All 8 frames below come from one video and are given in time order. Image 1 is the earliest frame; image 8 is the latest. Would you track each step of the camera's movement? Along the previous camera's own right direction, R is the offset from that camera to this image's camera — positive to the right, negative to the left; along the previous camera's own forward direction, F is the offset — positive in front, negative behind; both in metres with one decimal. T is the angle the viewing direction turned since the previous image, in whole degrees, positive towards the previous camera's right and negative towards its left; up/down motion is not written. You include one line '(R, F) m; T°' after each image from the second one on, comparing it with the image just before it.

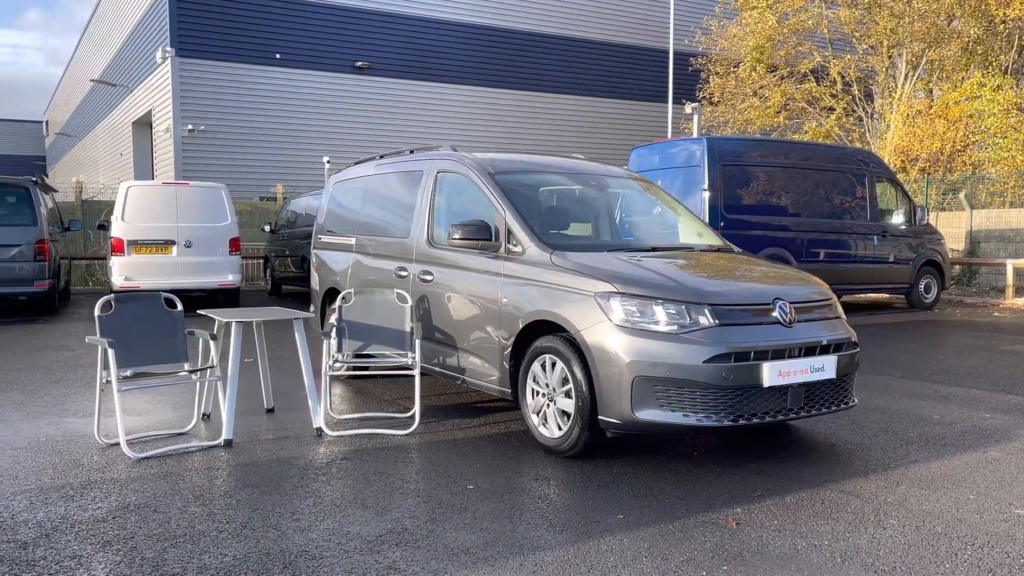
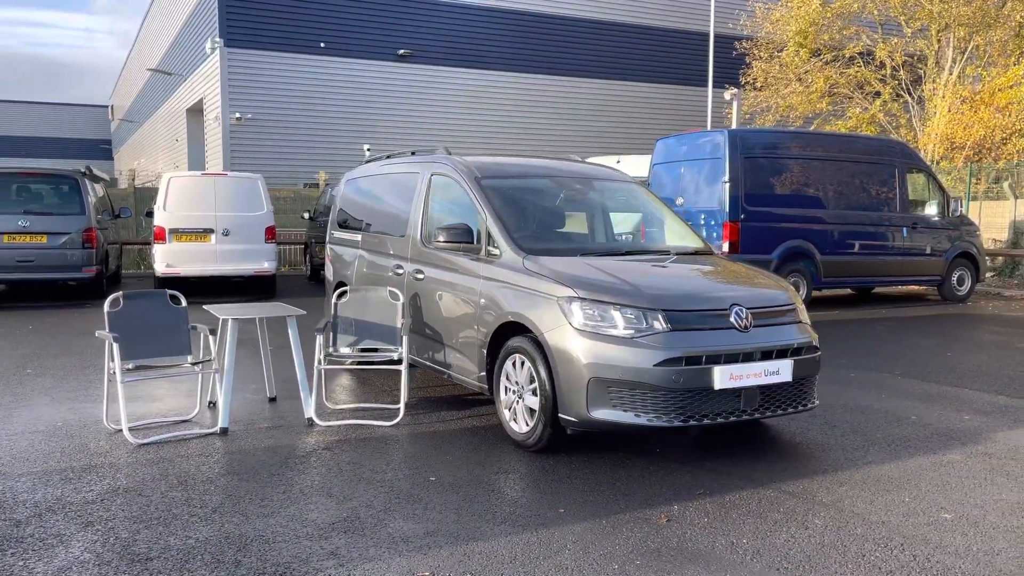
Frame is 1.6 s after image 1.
(+0.5, -0.2) m; -4°
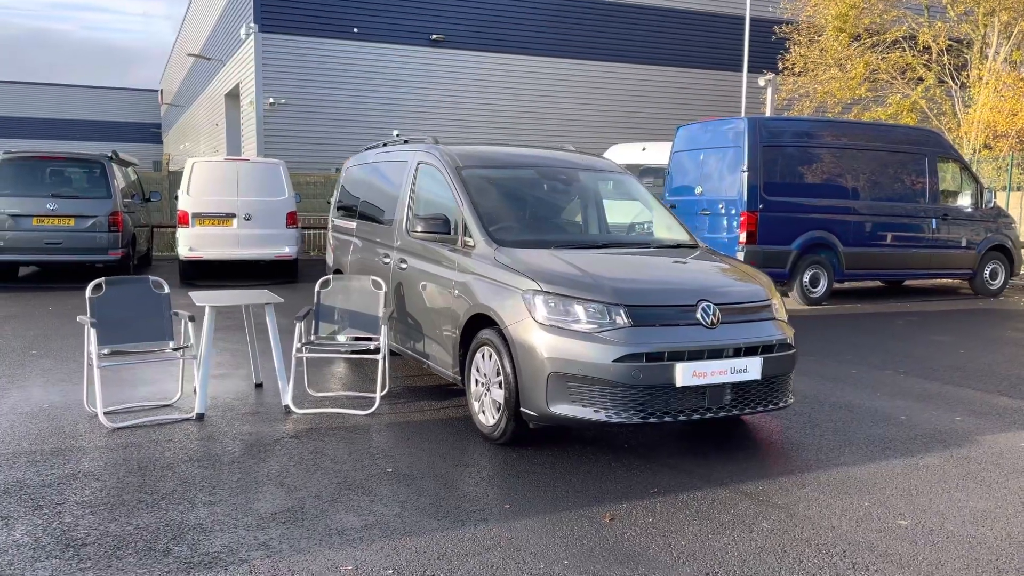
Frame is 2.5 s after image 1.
(+0.4, 0.0) m; -3°
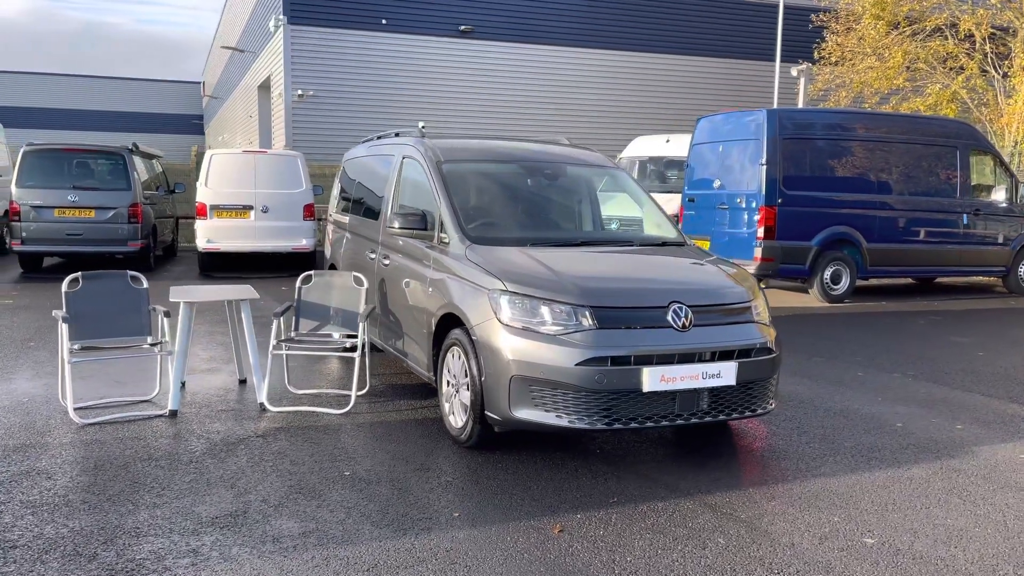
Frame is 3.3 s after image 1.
(+0.4, +0.1) m; -3°
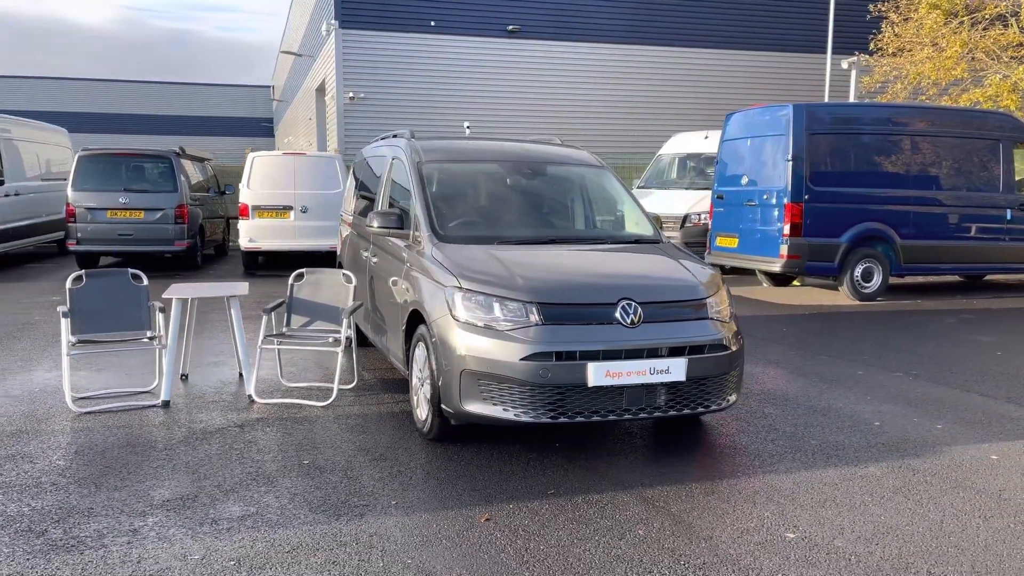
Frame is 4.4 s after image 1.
(+0.6, -0.1) m; -5°
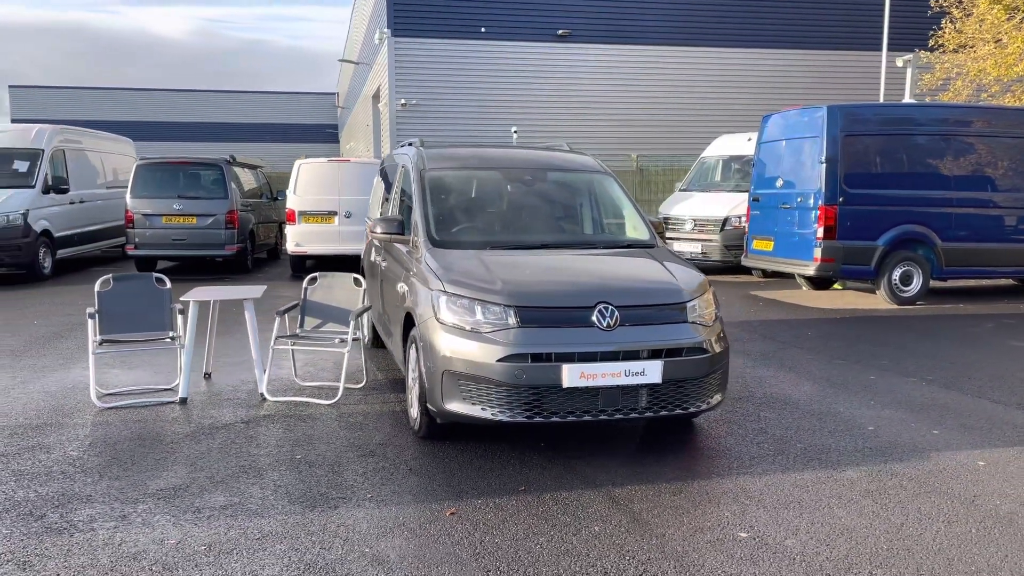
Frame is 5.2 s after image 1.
(+0.4, -0.1) m; -4°
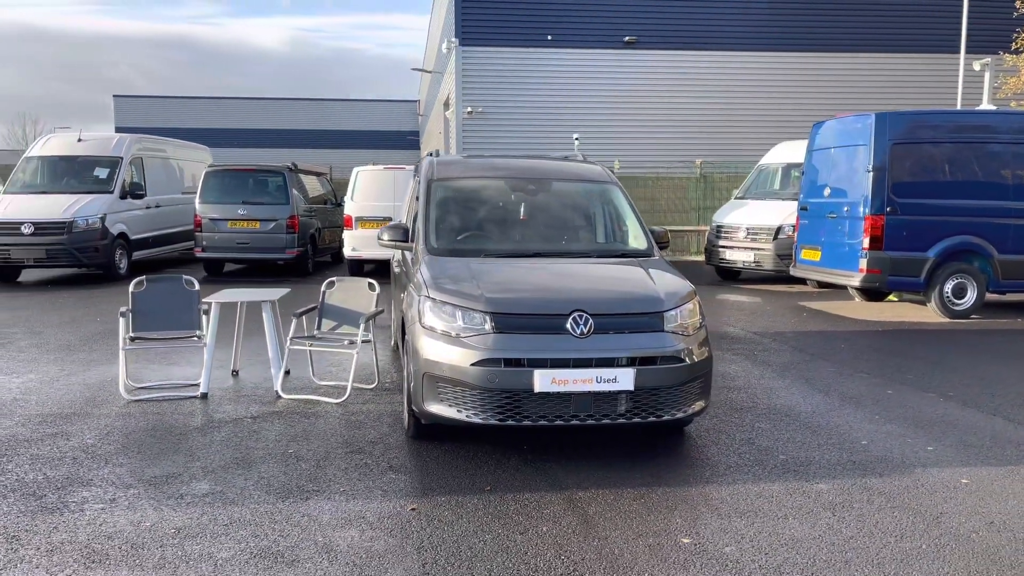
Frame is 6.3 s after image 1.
(+0.5, -0.1) m; -6°
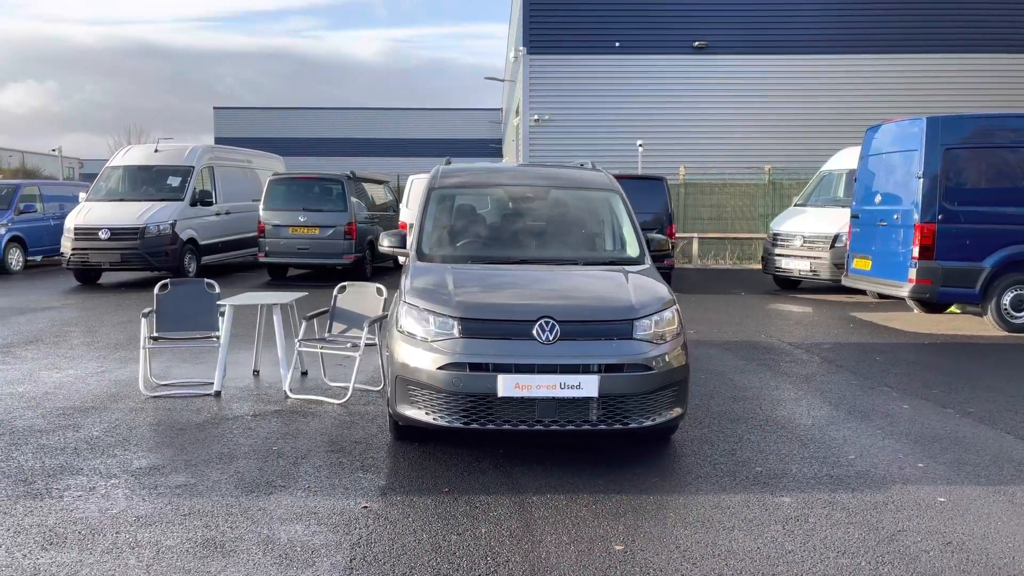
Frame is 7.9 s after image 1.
(+0.6, 0.0) m; -6°
